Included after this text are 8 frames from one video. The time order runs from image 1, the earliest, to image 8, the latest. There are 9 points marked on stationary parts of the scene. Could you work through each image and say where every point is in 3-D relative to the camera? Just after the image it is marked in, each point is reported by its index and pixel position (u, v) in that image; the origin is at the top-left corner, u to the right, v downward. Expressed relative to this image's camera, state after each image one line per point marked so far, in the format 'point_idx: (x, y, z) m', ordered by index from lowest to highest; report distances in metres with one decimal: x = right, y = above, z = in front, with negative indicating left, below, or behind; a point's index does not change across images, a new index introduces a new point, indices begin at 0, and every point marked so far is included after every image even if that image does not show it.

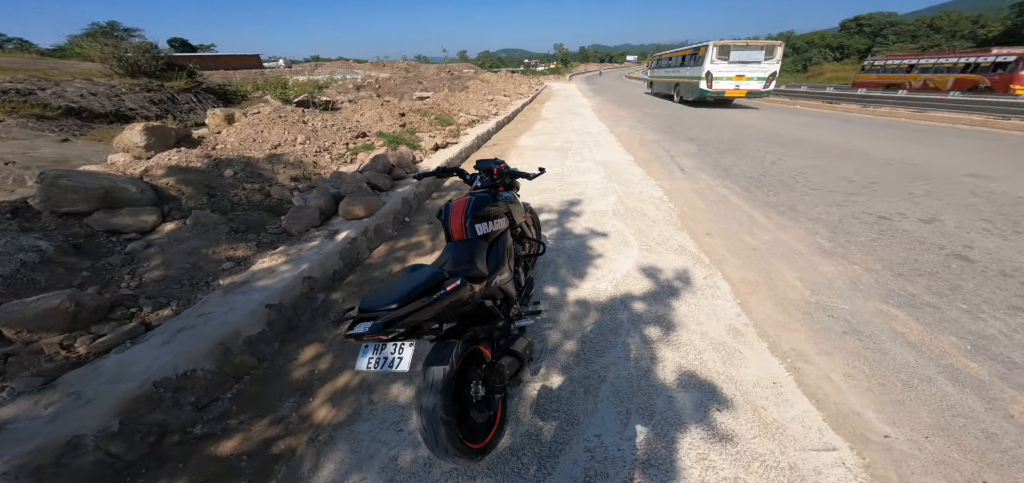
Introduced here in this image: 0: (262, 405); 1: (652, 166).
0: (-1.3, -0.9, +2.1) m
1: (+2.2, +1.2, +6.1) m
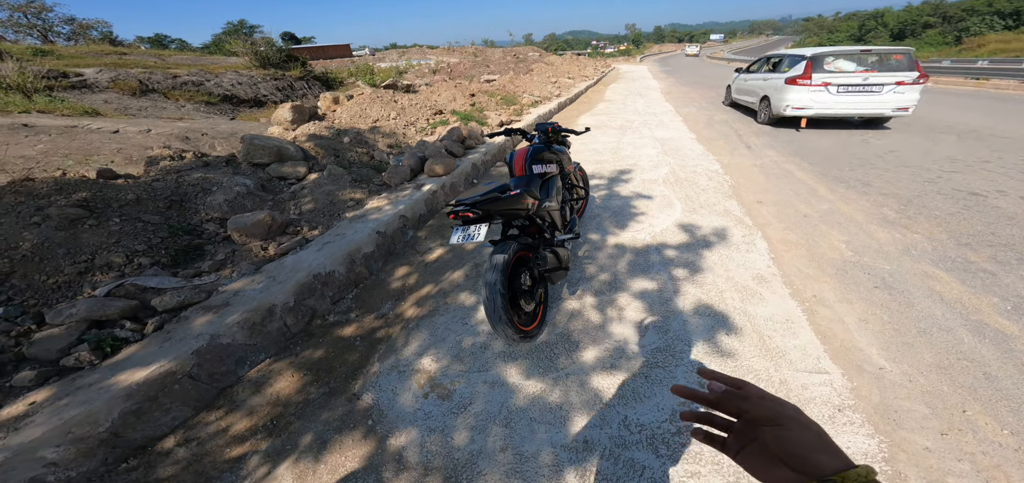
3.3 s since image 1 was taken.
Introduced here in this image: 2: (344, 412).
0: (-1.0, -0.4, +2.9) m
1: (+3.2, +1.5, +6.0) m
2: (-0.9, -0.8, +2.0) m
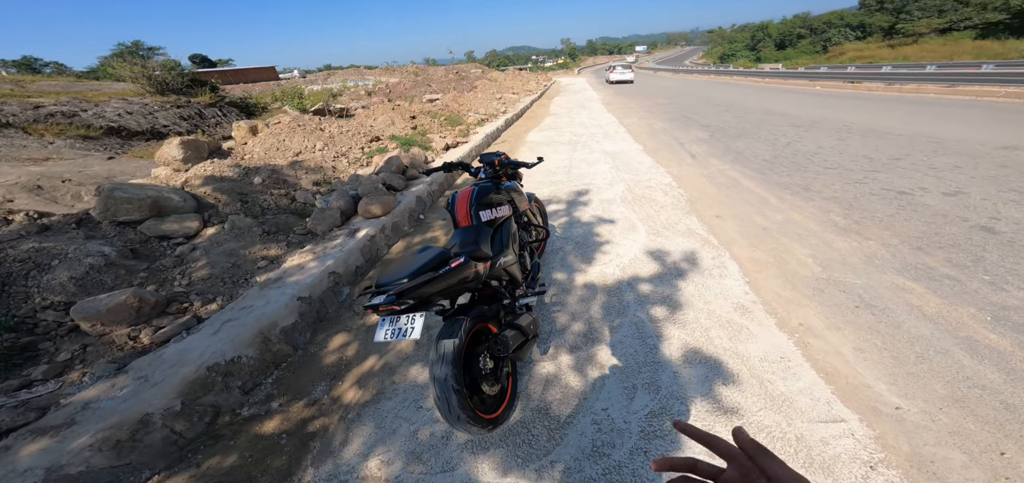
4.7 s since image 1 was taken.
0: (-1.3, -0.9, +2.3) m
1: (+2.3, +1.4, +6.0) m
2: (-1.0, -1.2, +1.5) m
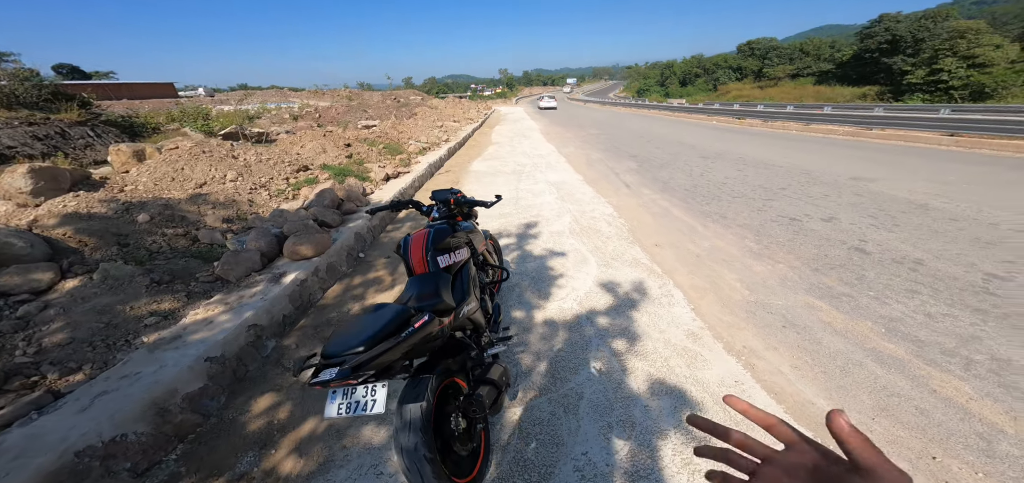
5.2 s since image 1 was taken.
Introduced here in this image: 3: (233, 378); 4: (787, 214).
0: (-1.4, -1.1, +1.9) m
1: (+1.4, +0.9, +6.4) m
2: (-0.9, -1.4, +1.1) m
3: (-1.6, -0.8, +2.4) m
4: (+3.5, +0.4, +5.0) m
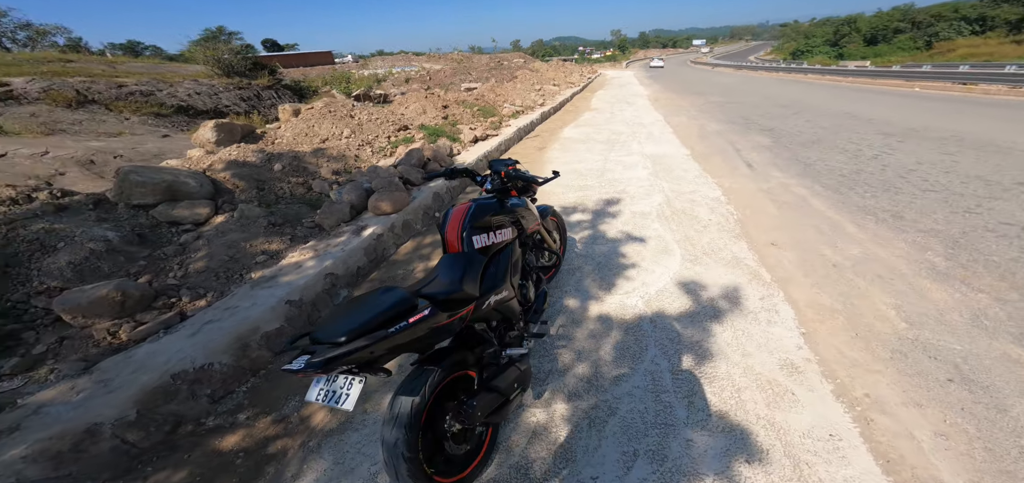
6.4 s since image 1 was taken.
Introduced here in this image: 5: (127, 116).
0: (-1.3, -0.9, +2.1) m
1: (+2.9, +1.1, +5.4) m
2: (-1.2, -1.3, +1.3) m
3: (-1.4, -0.5, +2.6) m
4: (+4.4, +0.2, +3.4) m
5: (-6.7, +2.2, +6.6) m
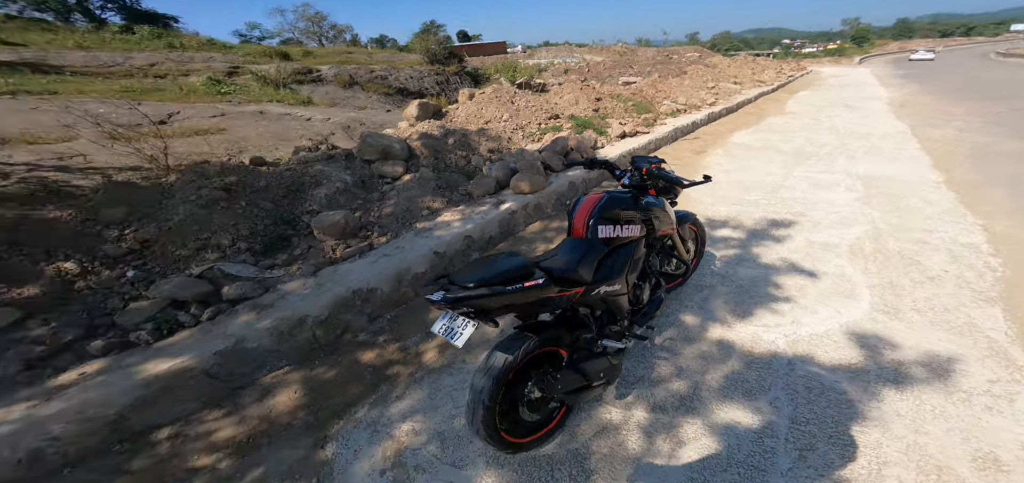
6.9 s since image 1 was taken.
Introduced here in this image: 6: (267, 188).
0: (-0.8, -0.6, +2.6) m
1: (+4.5, +0.6, +4.1) m
2: (-1.0, -1.0, +1.8) m
3: (-0.6, -0.3, +3.1) m
4: (+5.2, -0.6, +1.8) m
5: (-3.7, +3.3, +8.5) m
6: (-2.2, +0.5, +3.6) m
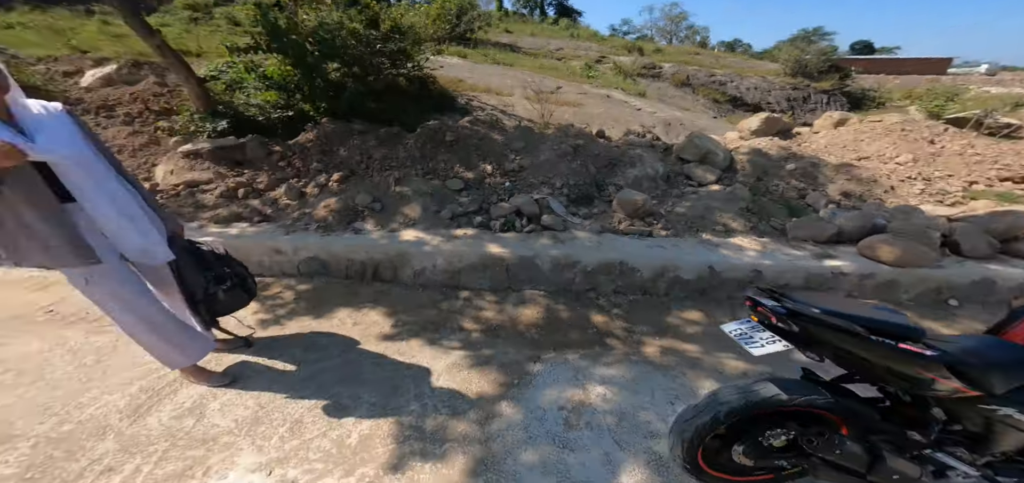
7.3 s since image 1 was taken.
0: (+0.8, -0.5, +2.7) m
1: (+5.9, -1.4, +0.3) m
2: (0.0, -0.7, +2.2) m
3: (+1.4, -0.3, +2.9) m
4: (+4.4, -2.4, -1.7) m
5: (+3.9, +3.1, +8.7) m
6: (+0.9, +0.9, +4.3) m
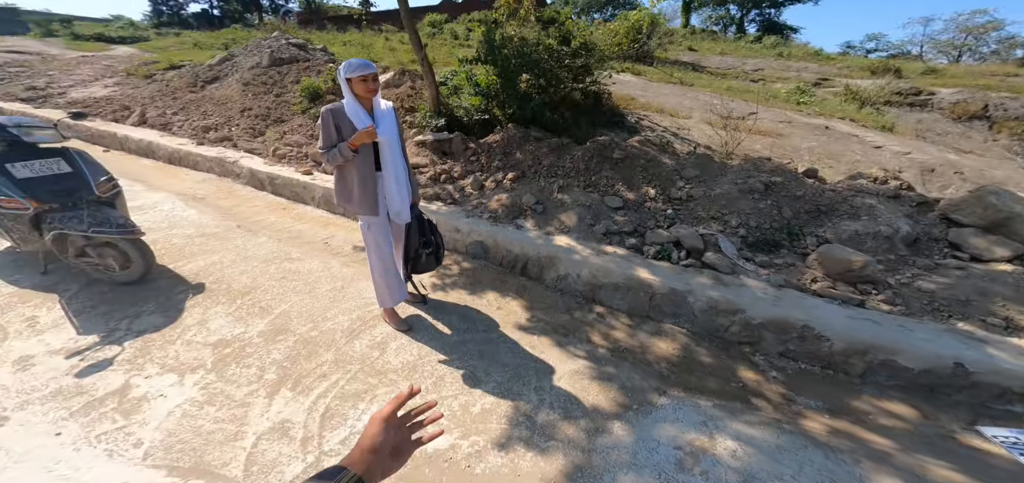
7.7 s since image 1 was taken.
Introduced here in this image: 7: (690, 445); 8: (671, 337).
0: (+1.6, -0.9, +2.2) m
1: (+4.8, -2.6, -2.2) m
2: (+0.7, -0.8, +2.1) m
3: (+2.2, -0.8, +2.1) m
4: (+2.5, -3.0, -3.4) m
5: (+7.7, +1.5, +6.2) m
6: (+2.6, +0.3, +3.5) m
7: (+0.7, -1.0, +1.7) m
8: (+1.0, -0.6, +2.5) m
